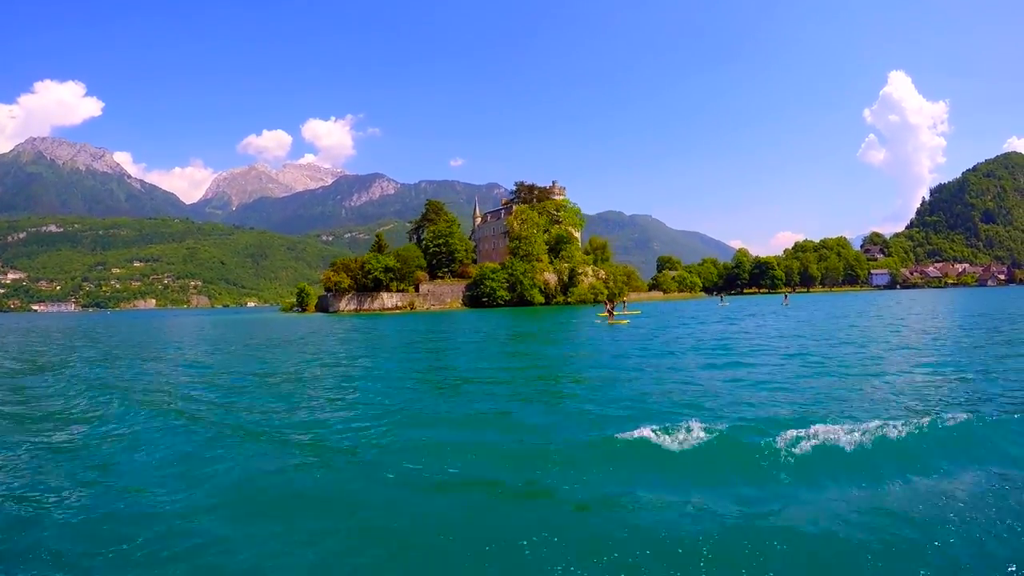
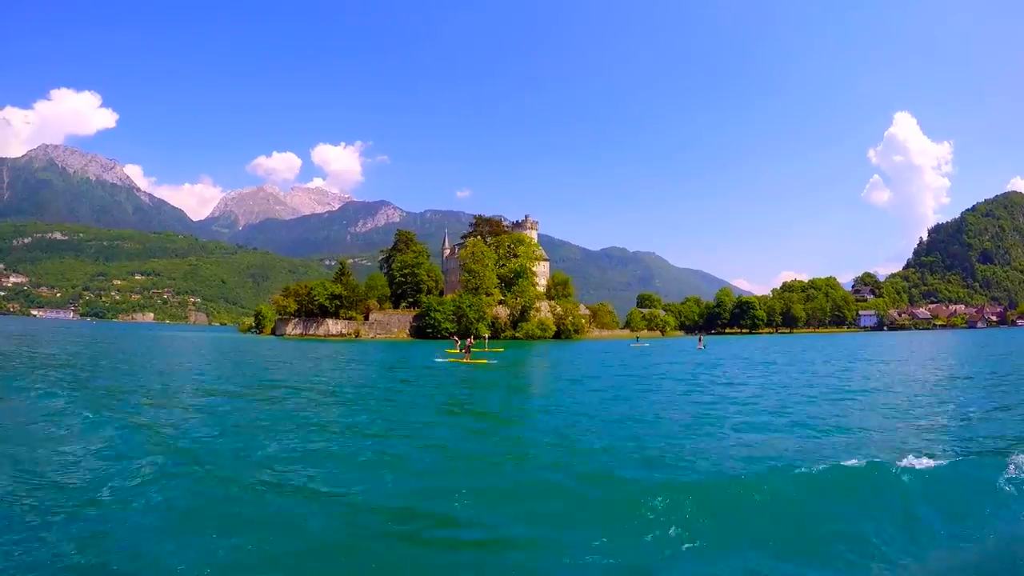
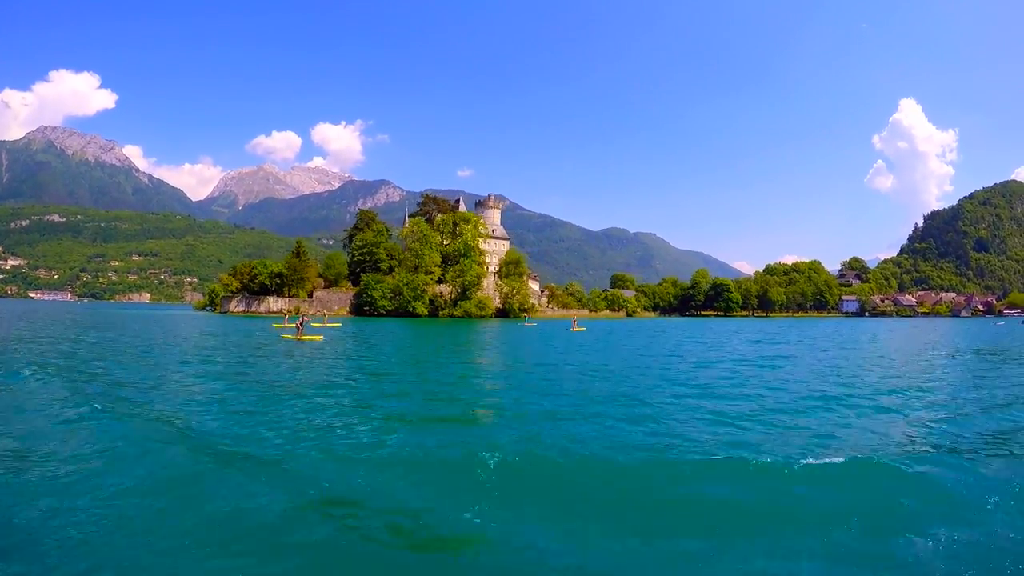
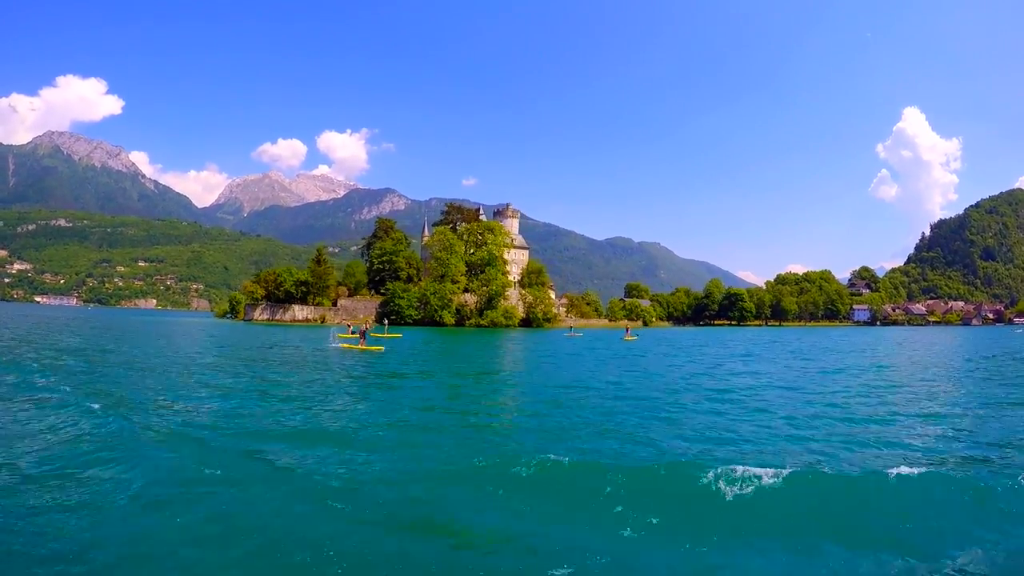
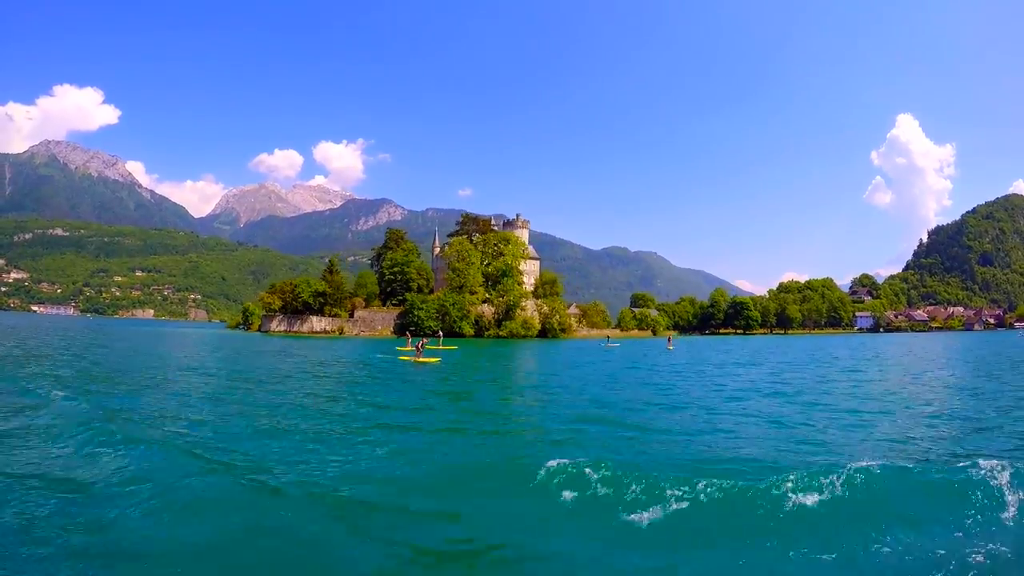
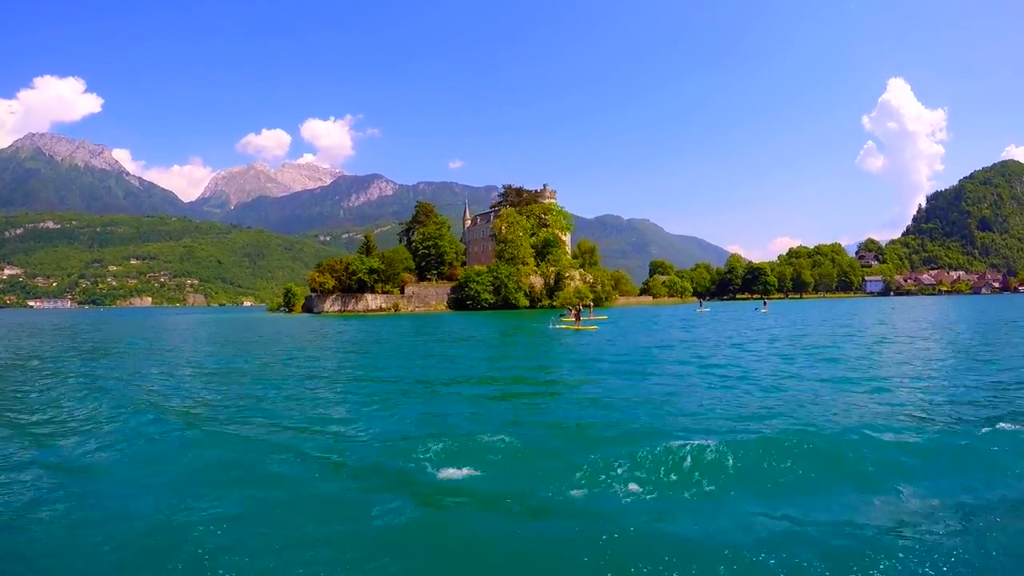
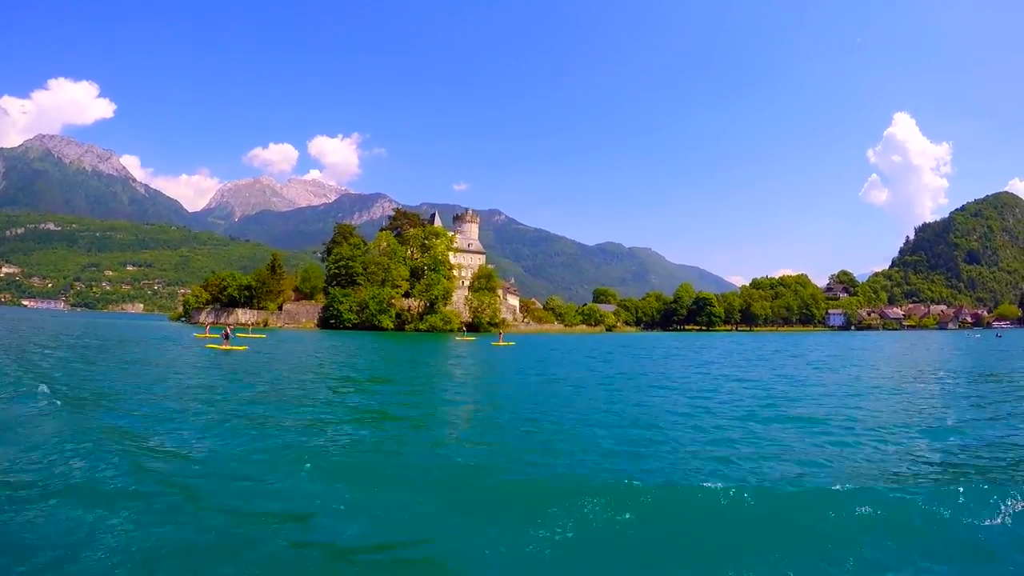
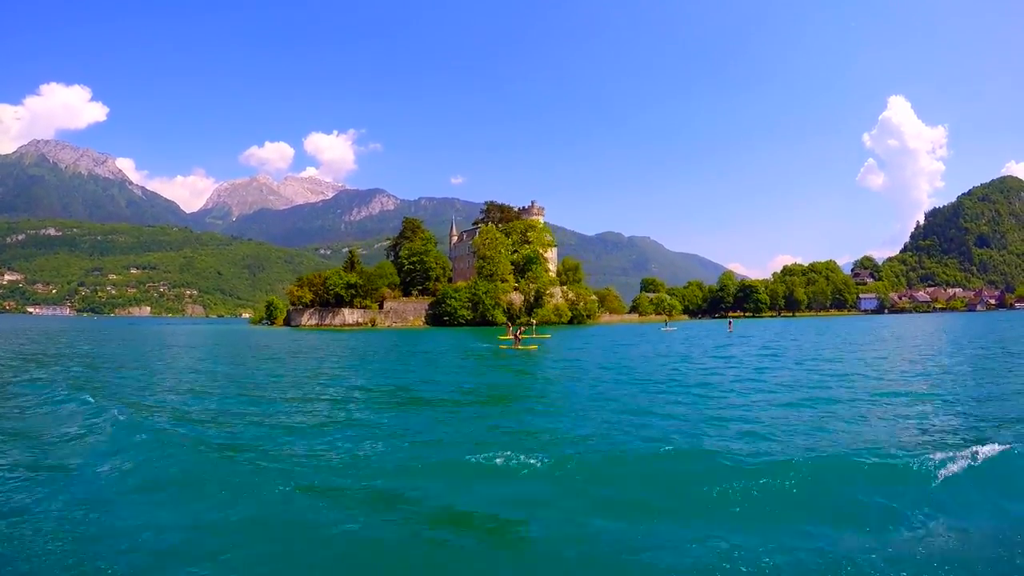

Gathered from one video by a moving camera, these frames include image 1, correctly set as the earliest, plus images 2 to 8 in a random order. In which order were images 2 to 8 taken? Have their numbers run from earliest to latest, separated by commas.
6, 8, 2, 5, 4, 3, 7
